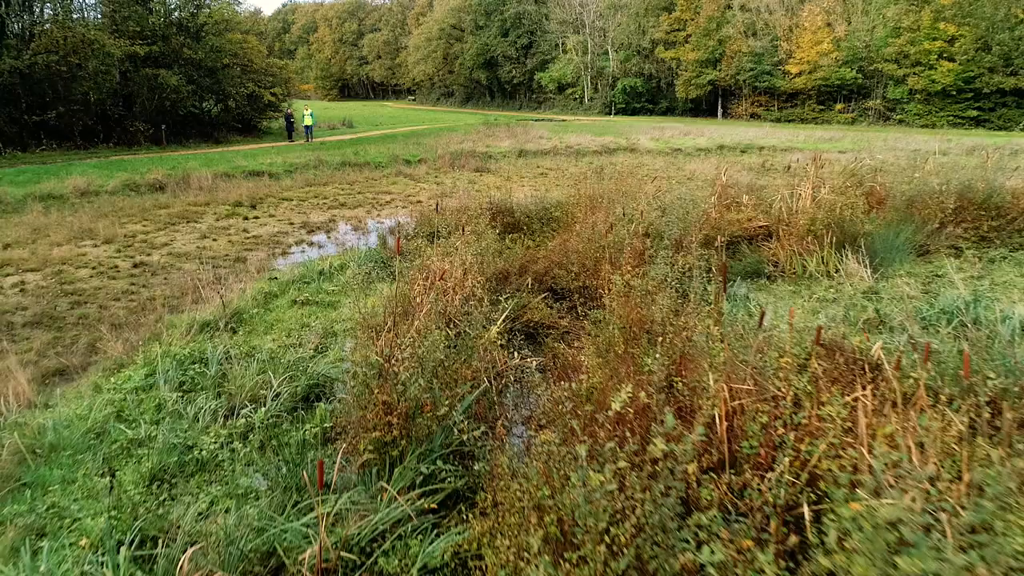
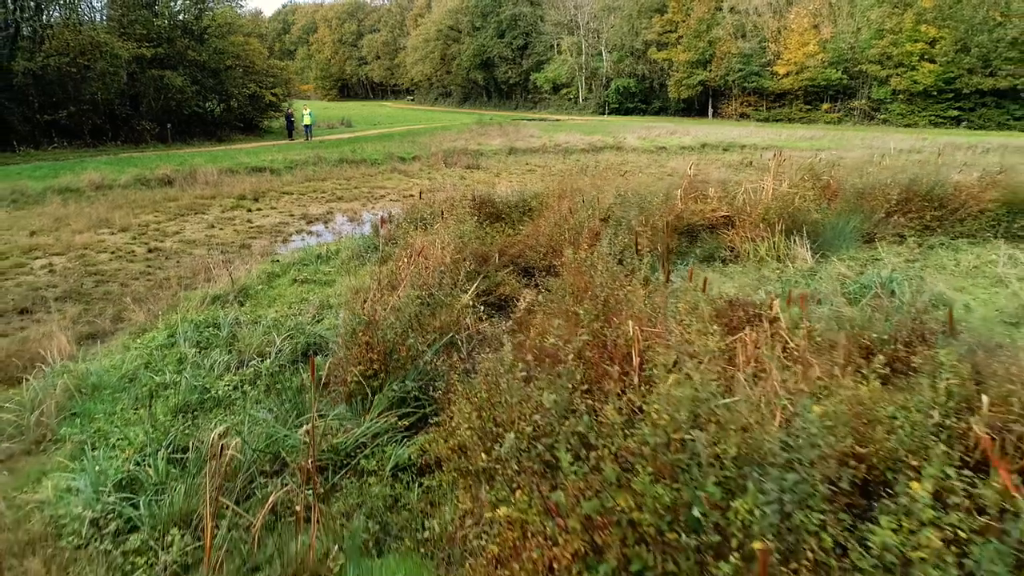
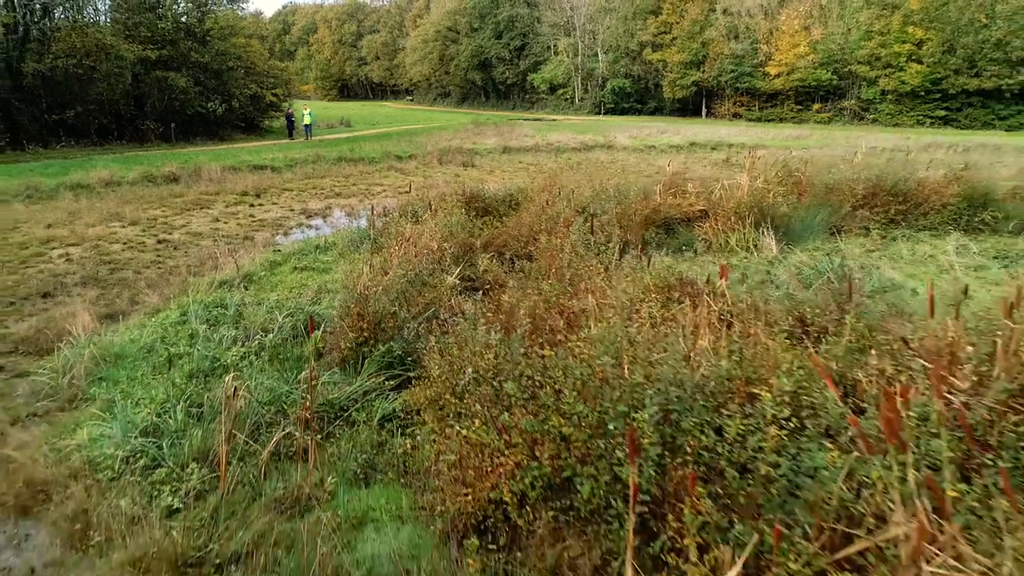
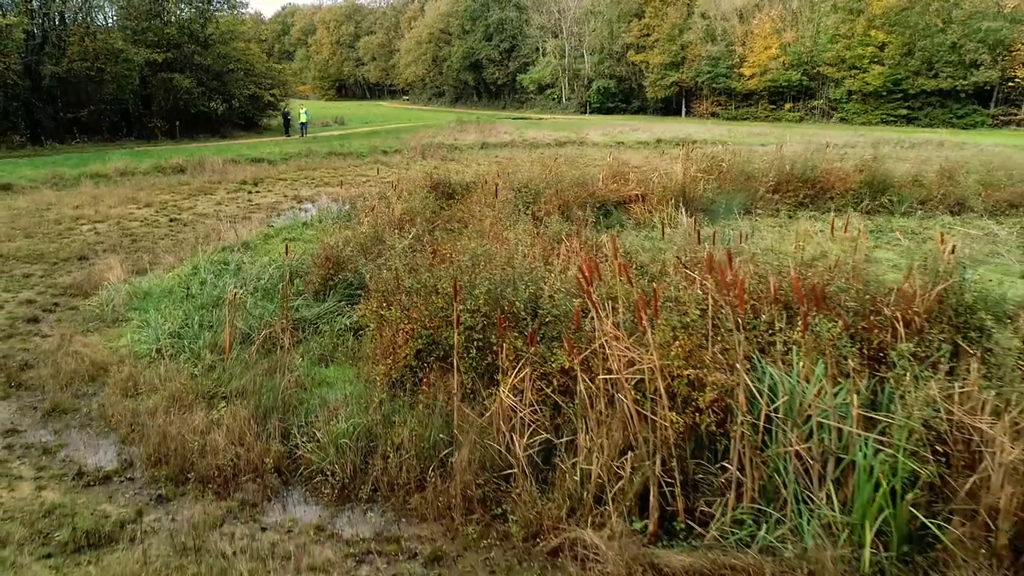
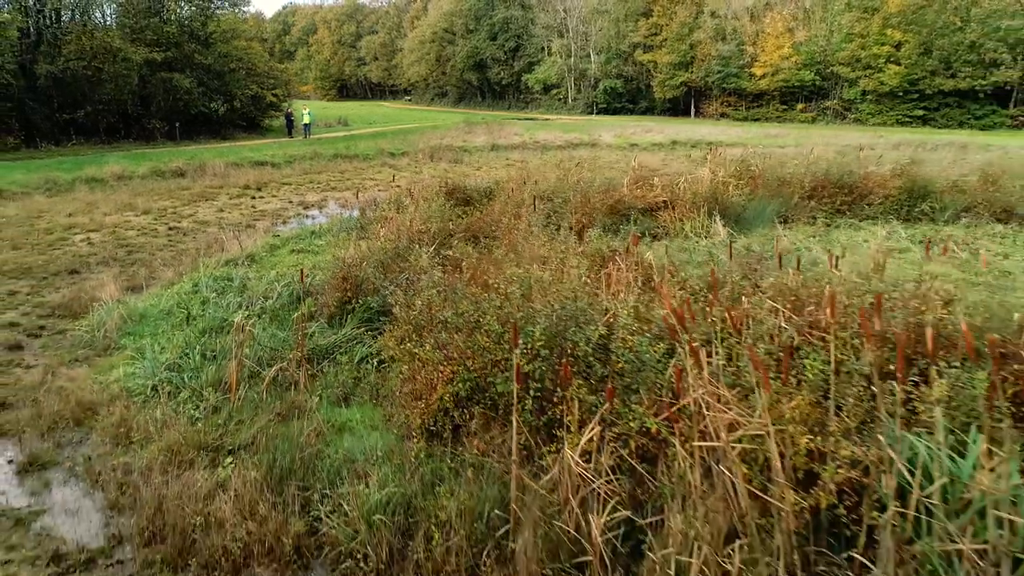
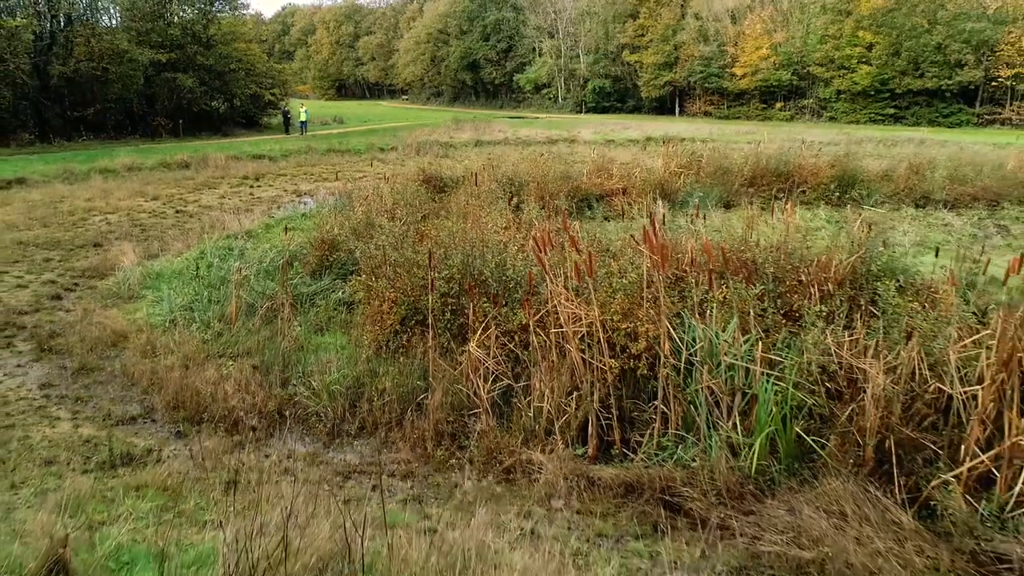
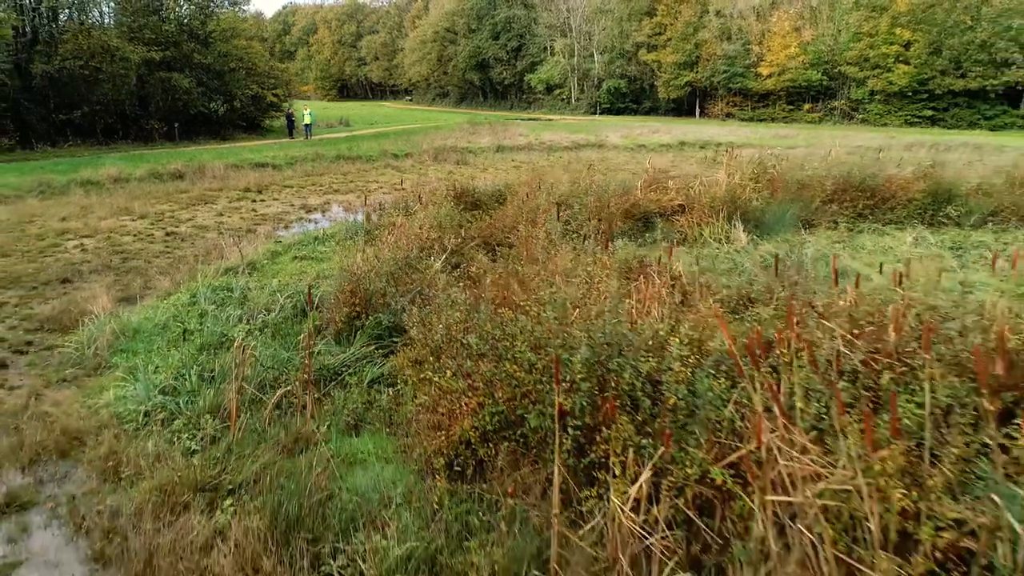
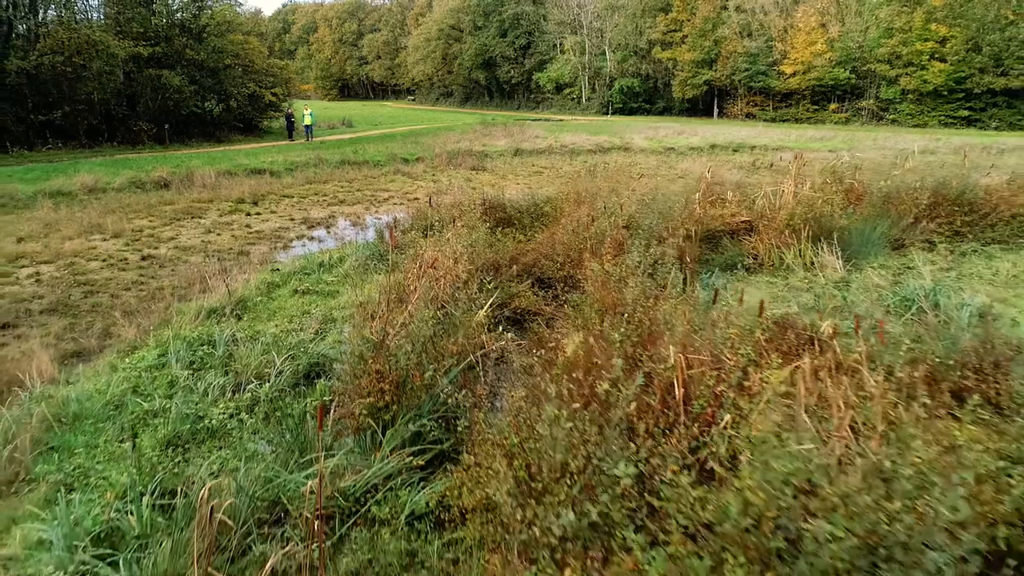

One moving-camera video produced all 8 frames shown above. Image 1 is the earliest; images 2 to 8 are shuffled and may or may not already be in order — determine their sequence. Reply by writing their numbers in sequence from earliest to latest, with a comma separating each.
8, 2, 3, 7, 5, 4, 6
